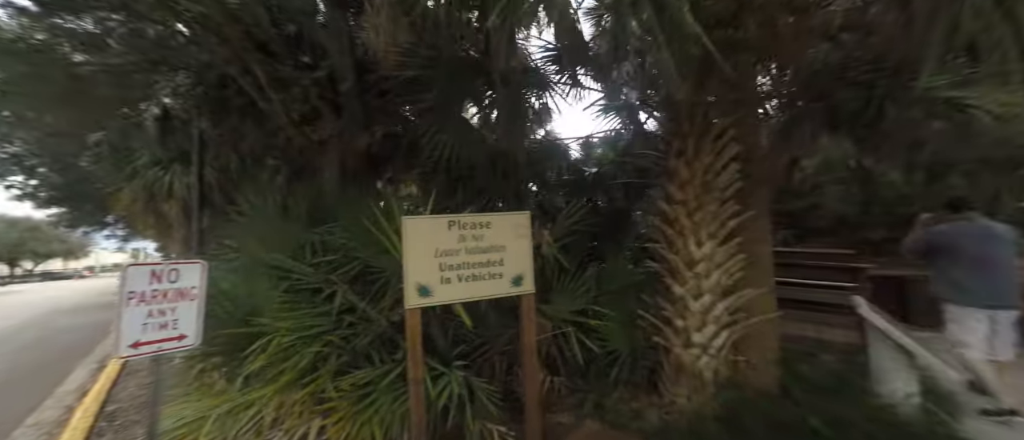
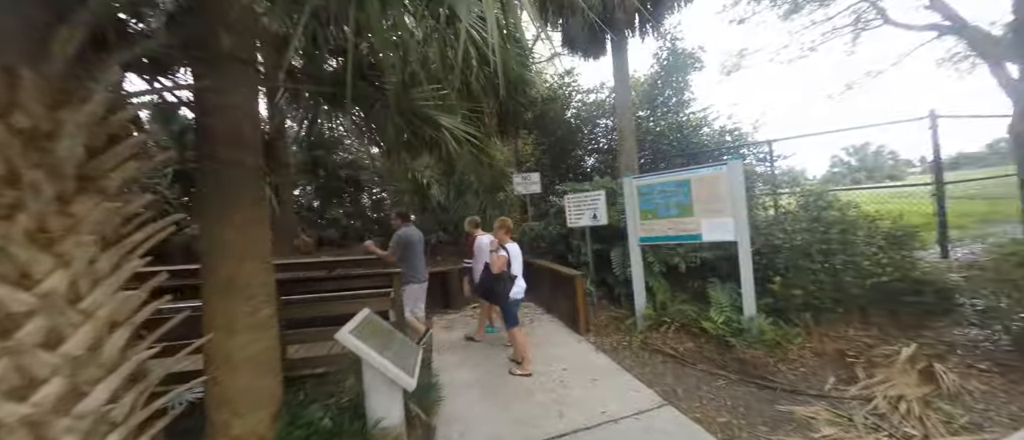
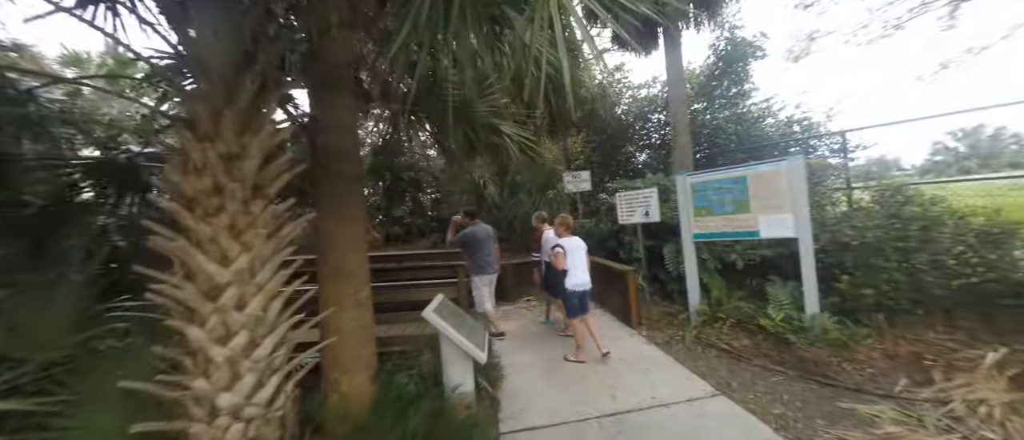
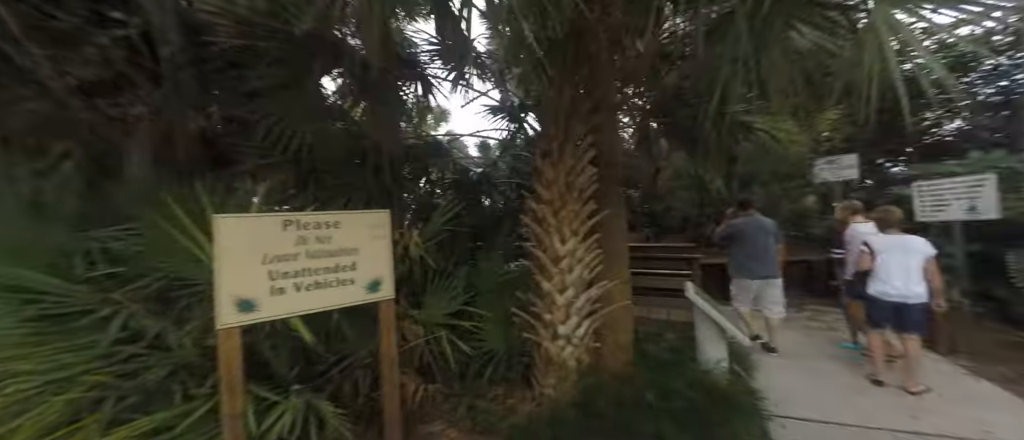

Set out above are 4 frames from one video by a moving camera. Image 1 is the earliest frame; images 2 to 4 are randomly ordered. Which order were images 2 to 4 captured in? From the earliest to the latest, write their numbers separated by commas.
4, 3, 2
